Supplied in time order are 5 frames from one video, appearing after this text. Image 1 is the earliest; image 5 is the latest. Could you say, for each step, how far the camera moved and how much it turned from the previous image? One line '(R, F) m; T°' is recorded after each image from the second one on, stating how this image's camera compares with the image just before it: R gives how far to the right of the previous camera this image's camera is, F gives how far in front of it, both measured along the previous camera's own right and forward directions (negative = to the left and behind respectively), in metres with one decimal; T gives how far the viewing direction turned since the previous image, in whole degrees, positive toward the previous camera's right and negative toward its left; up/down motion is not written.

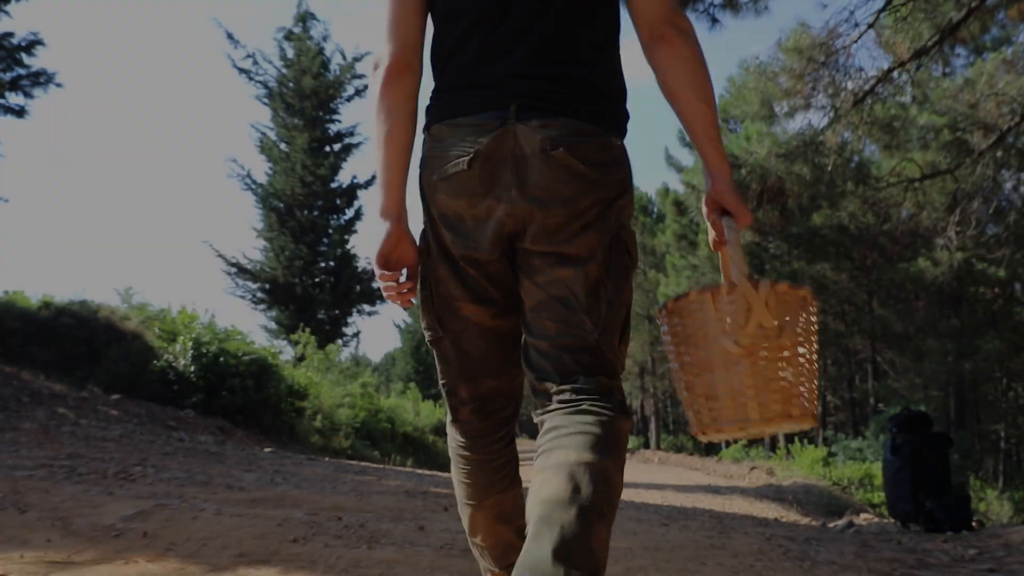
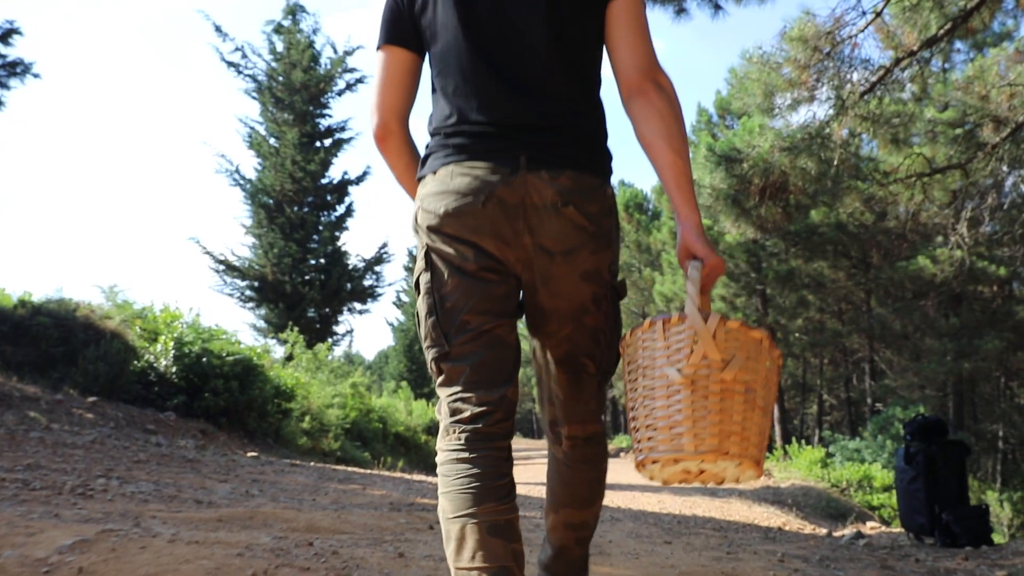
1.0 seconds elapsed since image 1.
(0.0, +0.4) m; 0°
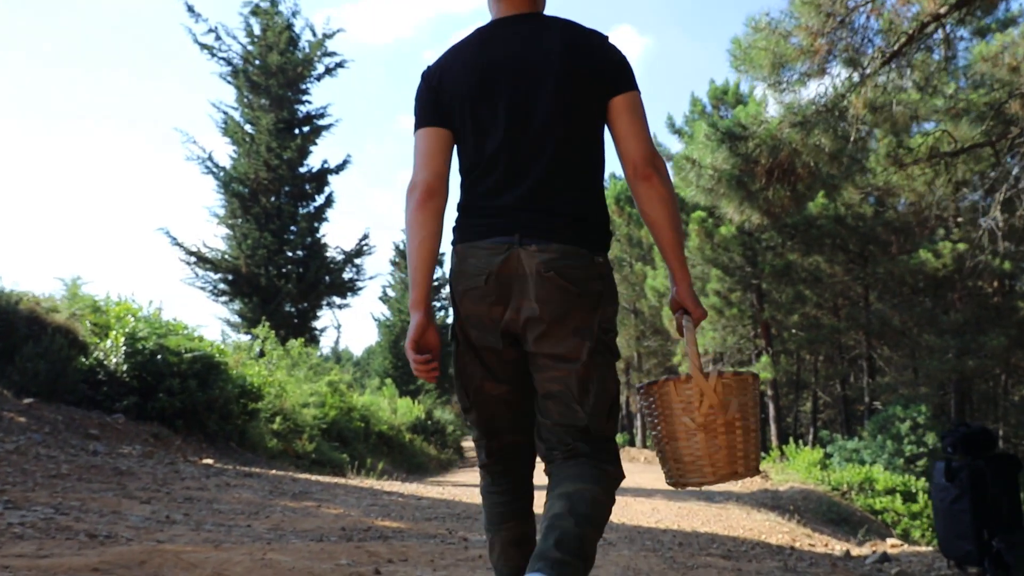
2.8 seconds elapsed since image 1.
(+0.1, +0.9) m; +1°
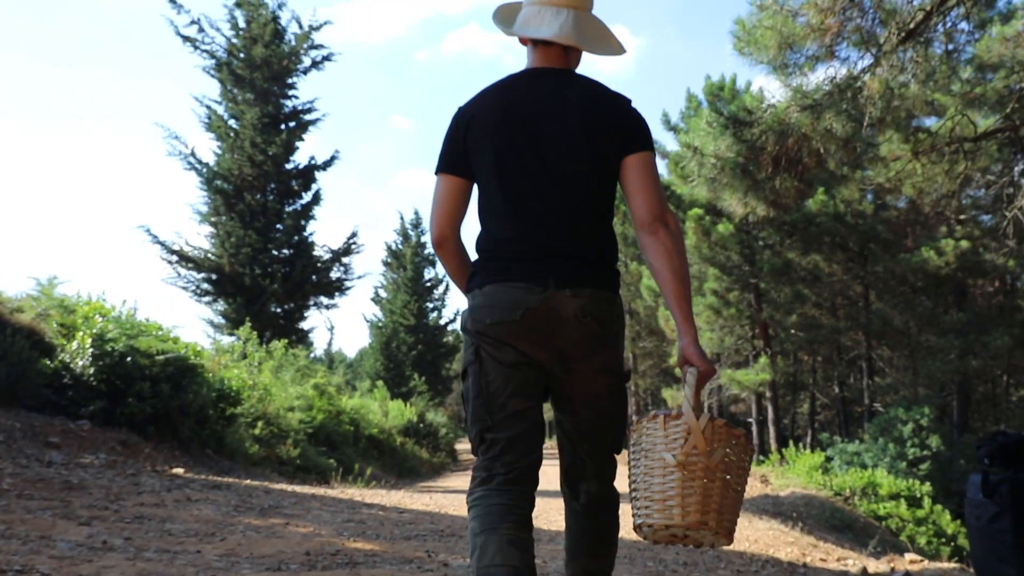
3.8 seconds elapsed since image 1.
(0.0, +0.6) m; 0°
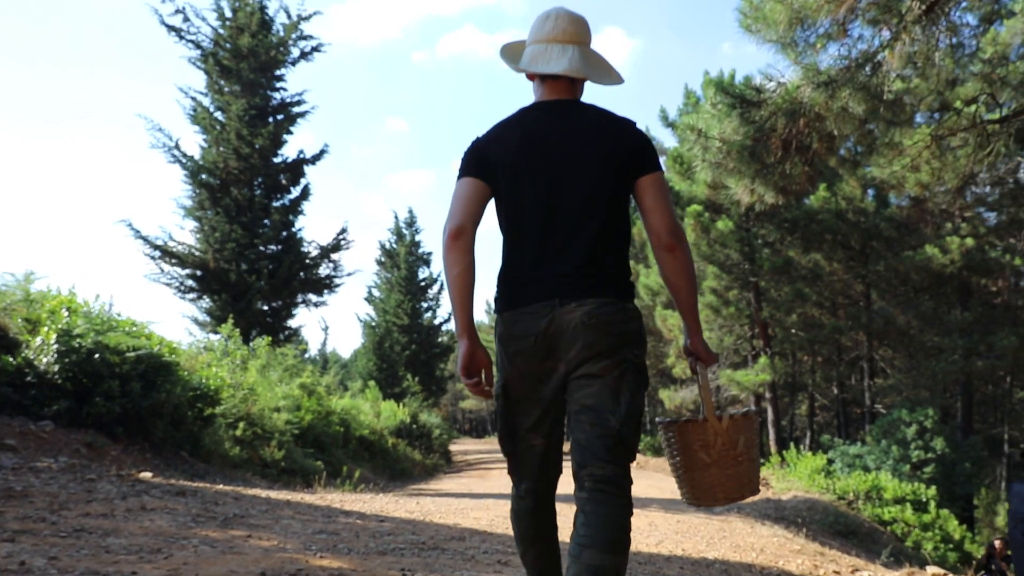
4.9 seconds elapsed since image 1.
(0.0, +0.6) m; 0°
